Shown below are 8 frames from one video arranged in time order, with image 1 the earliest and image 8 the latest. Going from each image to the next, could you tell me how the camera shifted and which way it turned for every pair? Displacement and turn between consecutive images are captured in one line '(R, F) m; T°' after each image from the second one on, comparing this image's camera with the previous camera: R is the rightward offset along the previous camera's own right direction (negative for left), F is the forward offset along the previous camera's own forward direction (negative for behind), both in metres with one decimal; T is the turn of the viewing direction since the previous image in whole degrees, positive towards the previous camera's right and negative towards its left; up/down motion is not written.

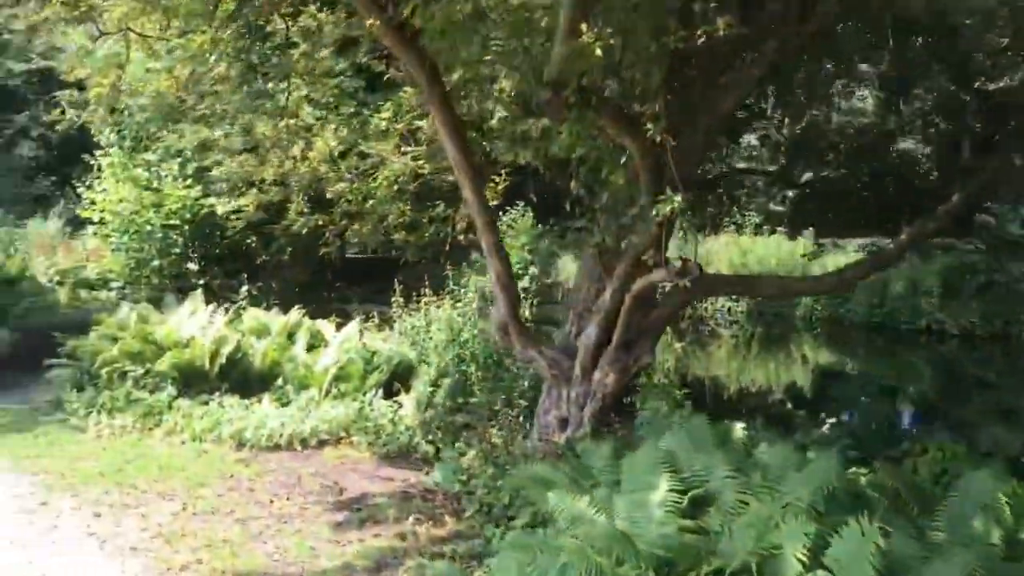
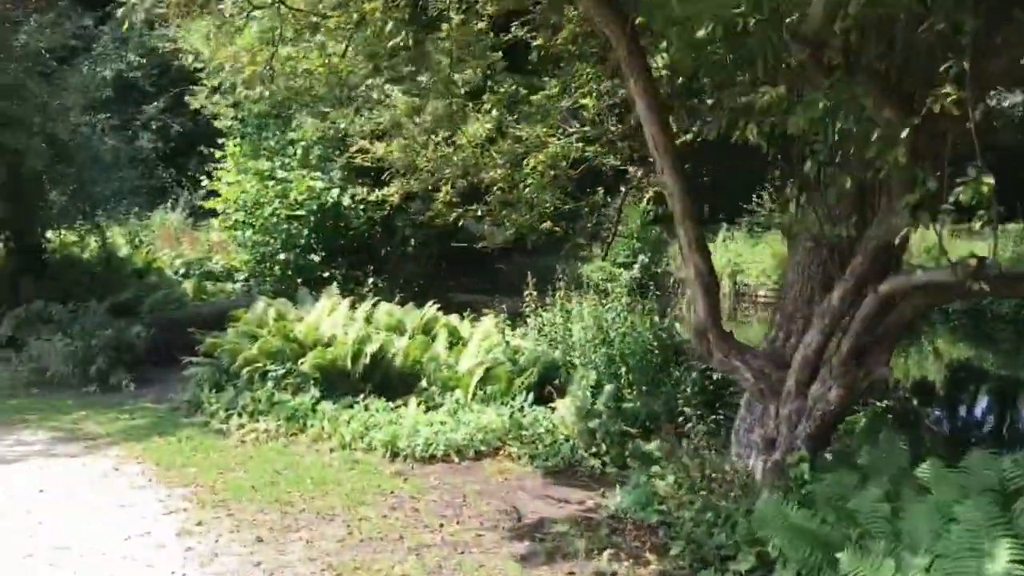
(-0.6, +0.7) m; -6°
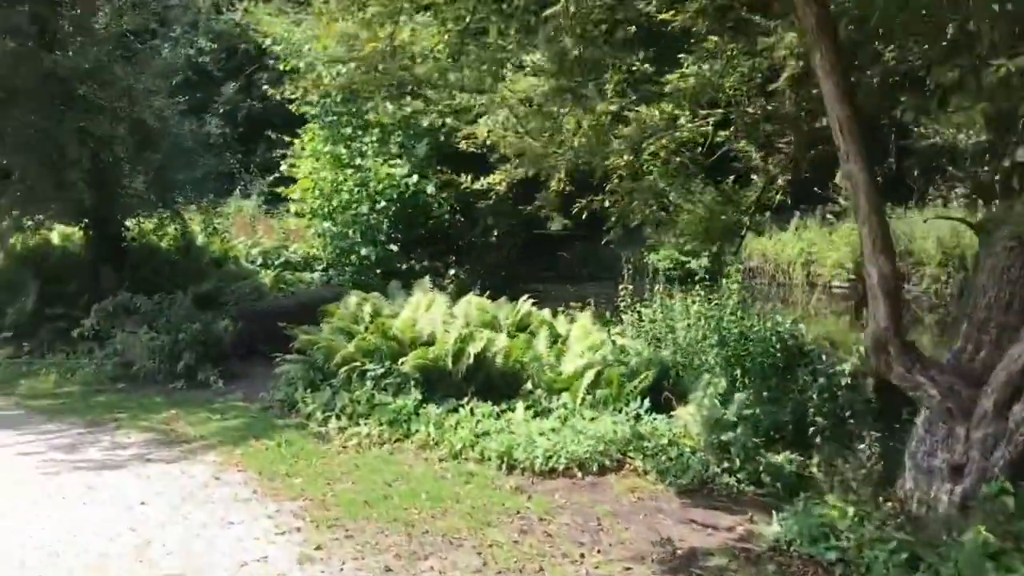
(-0.5, +0.5) m; -3°
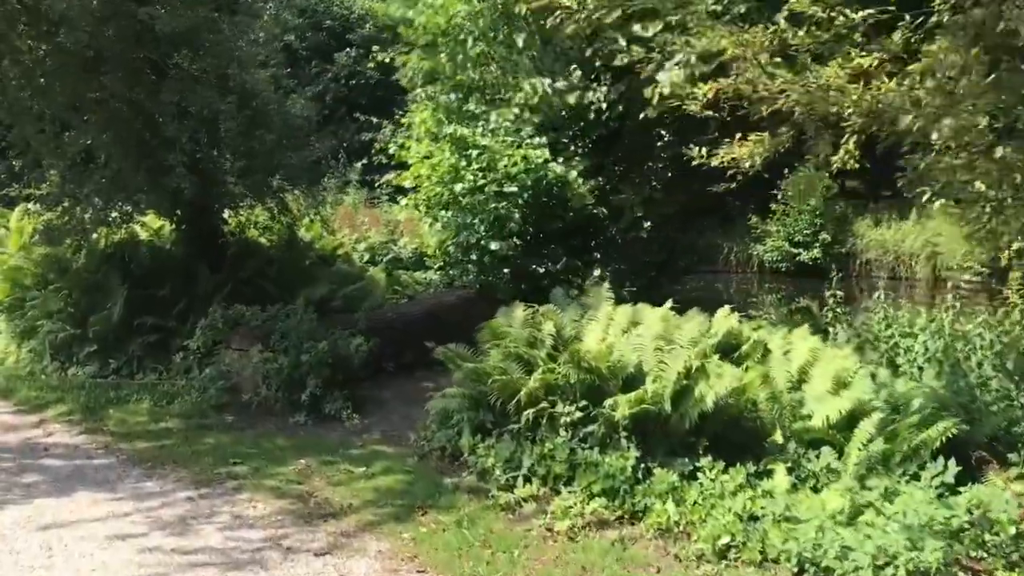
(-1.1, +1.8) m; -4°
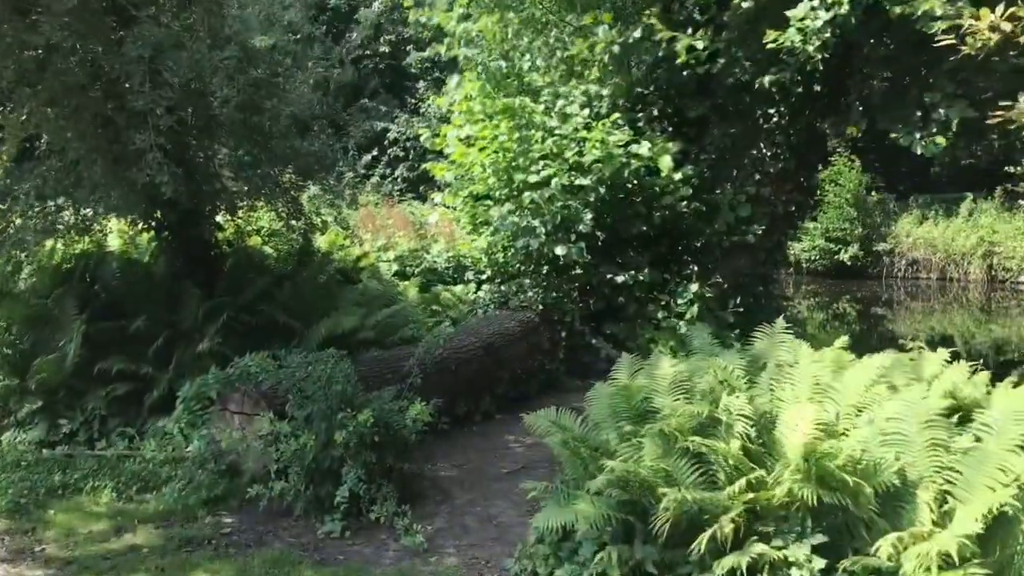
(-0.7, +2.2) m; 0°
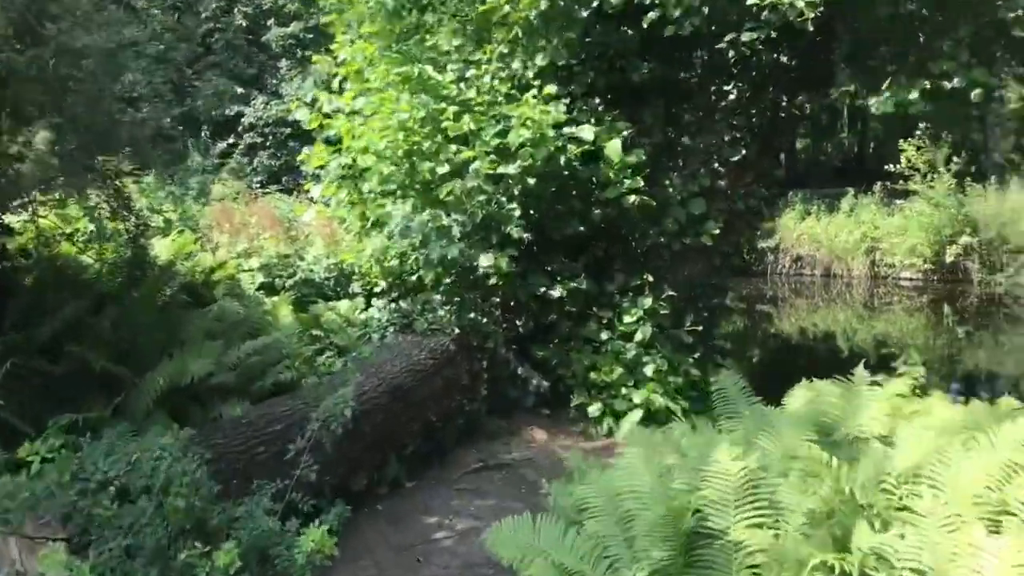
(-0.3, +1.8) m; +8°
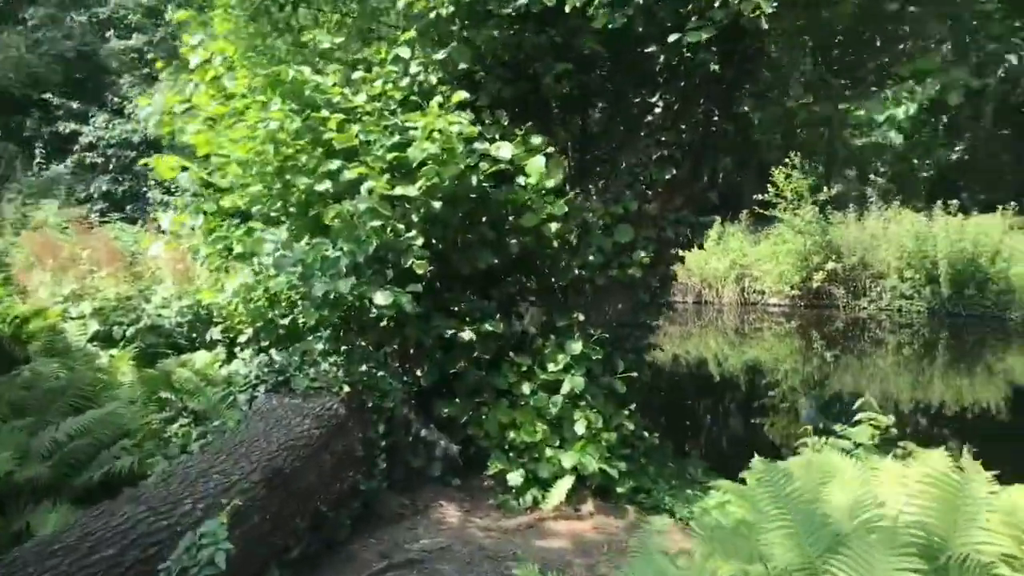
(-0.2, +1.1) m; +9°
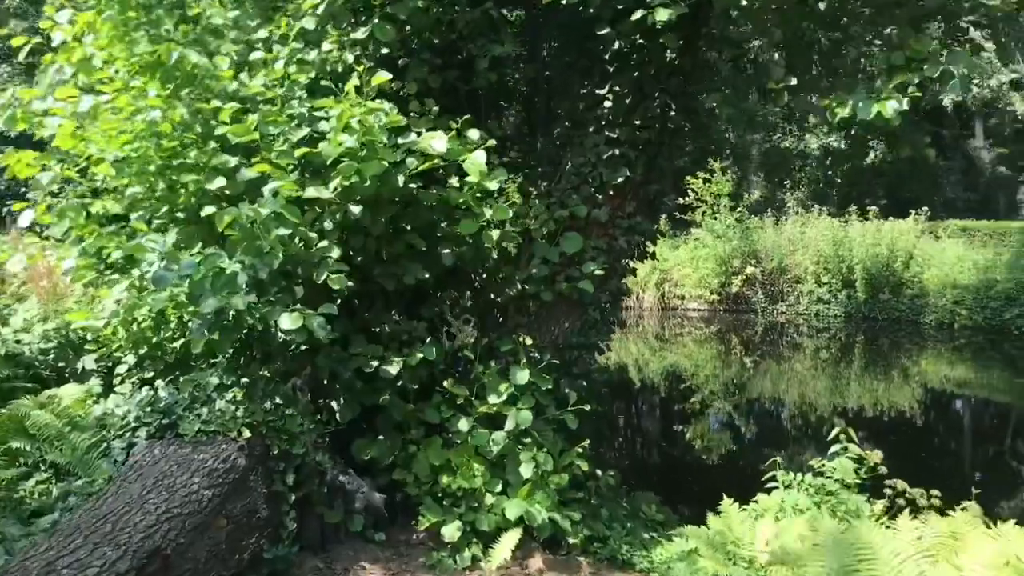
(-0.1, +0.8) m; +6°
